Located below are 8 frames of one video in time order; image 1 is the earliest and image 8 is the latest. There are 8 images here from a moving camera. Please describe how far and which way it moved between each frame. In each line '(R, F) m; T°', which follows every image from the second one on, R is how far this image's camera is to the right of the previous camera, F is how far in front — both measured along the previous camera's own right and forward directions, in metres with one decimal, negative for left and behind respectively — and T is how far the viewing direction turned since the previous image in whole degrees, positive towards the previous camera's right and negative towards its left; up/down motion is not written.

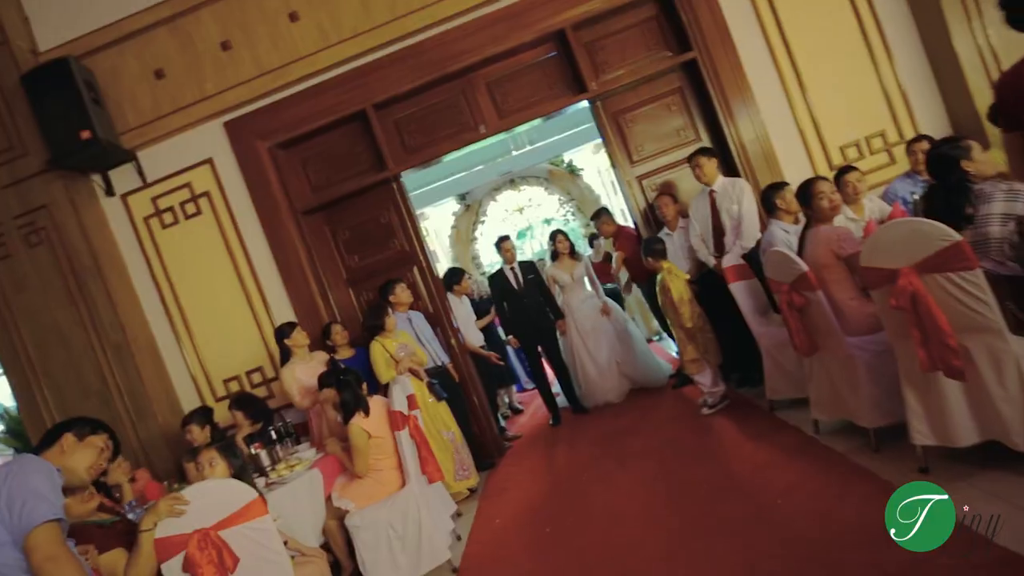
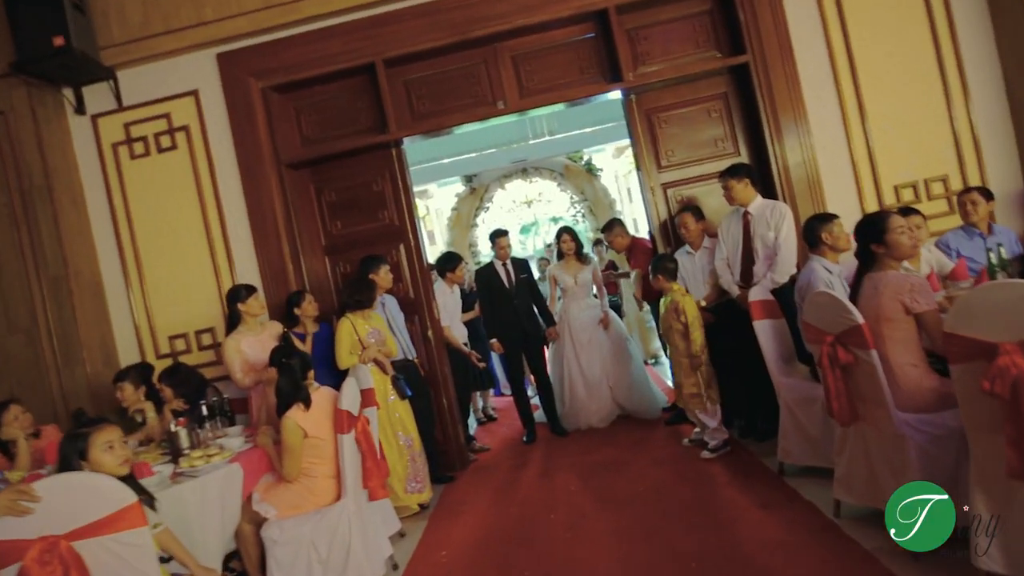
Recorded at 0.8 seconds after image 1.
(0.0, +0.5) m; 0°
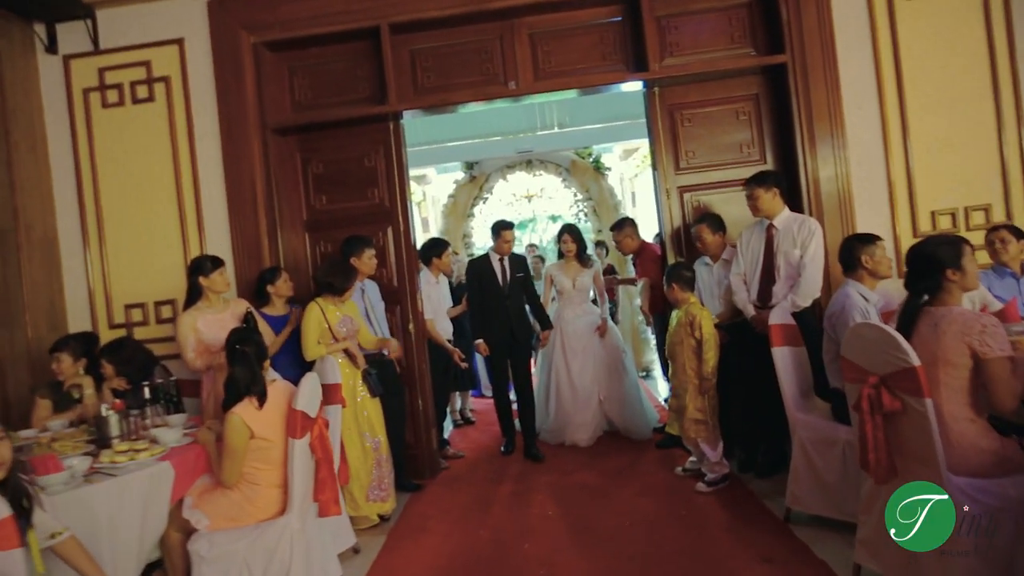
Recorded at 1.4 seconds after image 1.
(0.0, +0.4) m; +1°
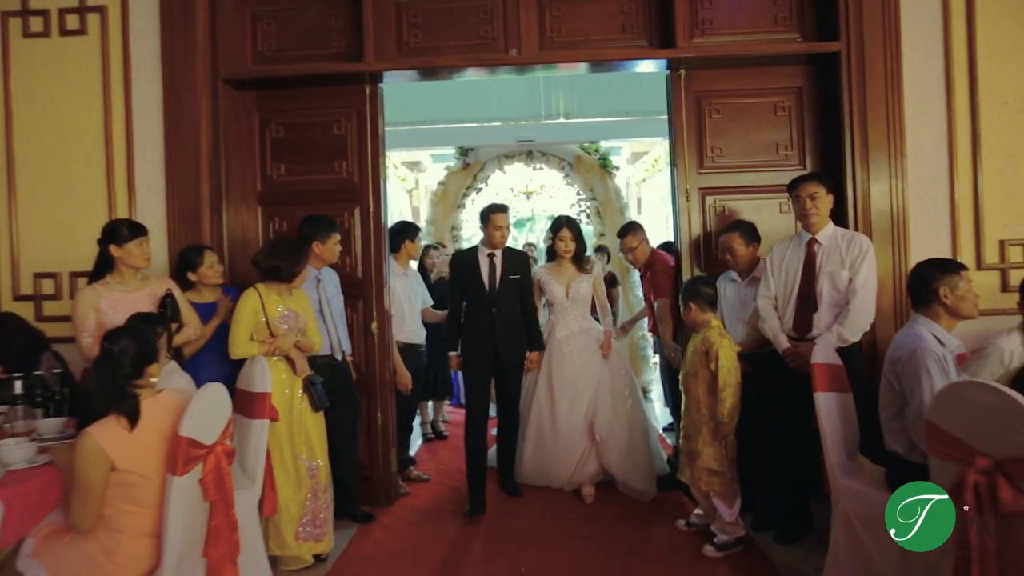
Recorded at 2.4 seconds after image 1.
(0.0, +0.6) m; +1°
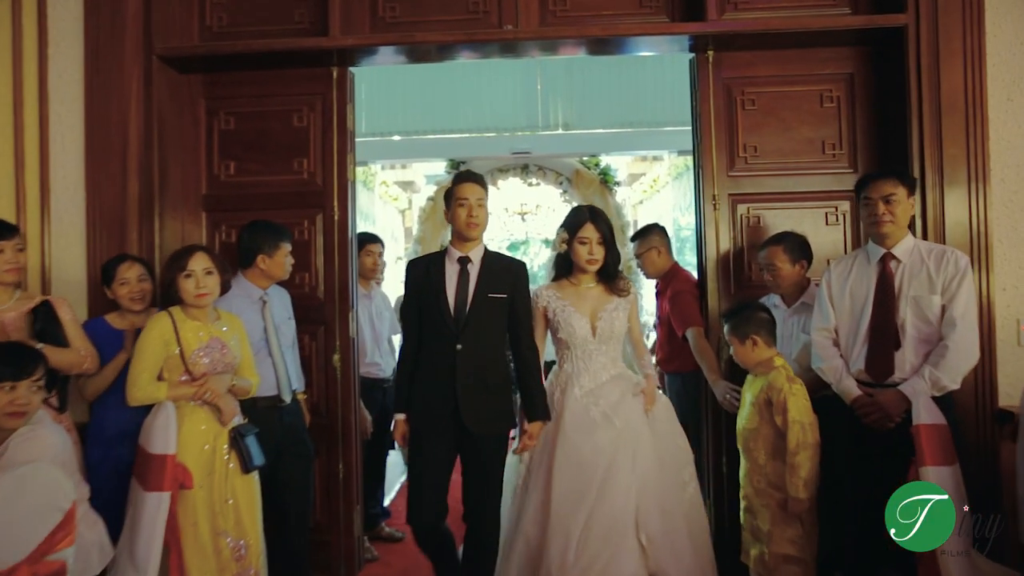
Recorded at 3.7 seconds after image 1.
(0.0, +0.6) m; 0°
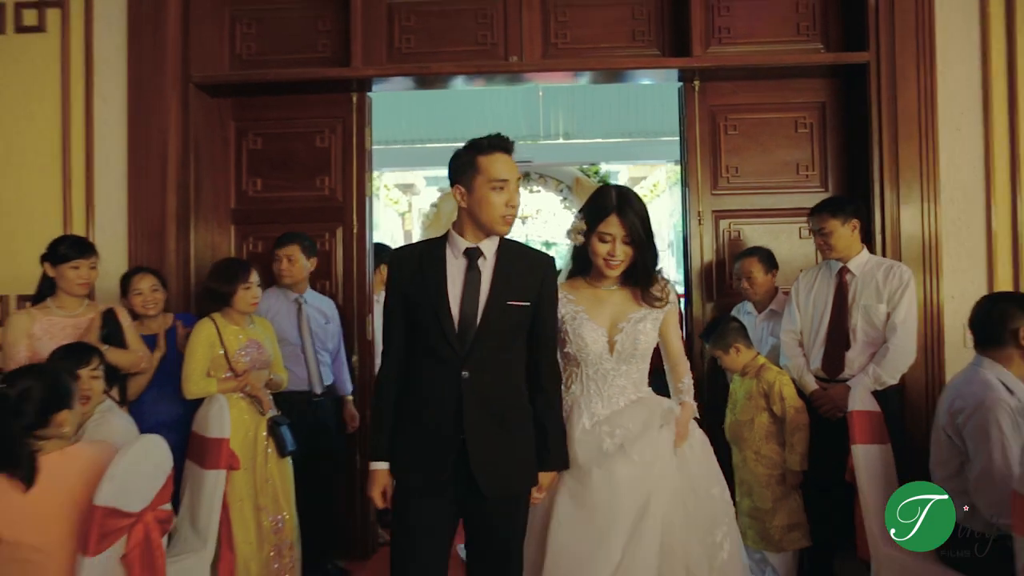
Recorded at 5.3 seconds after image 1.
(0.0, -0.3) m; +1°
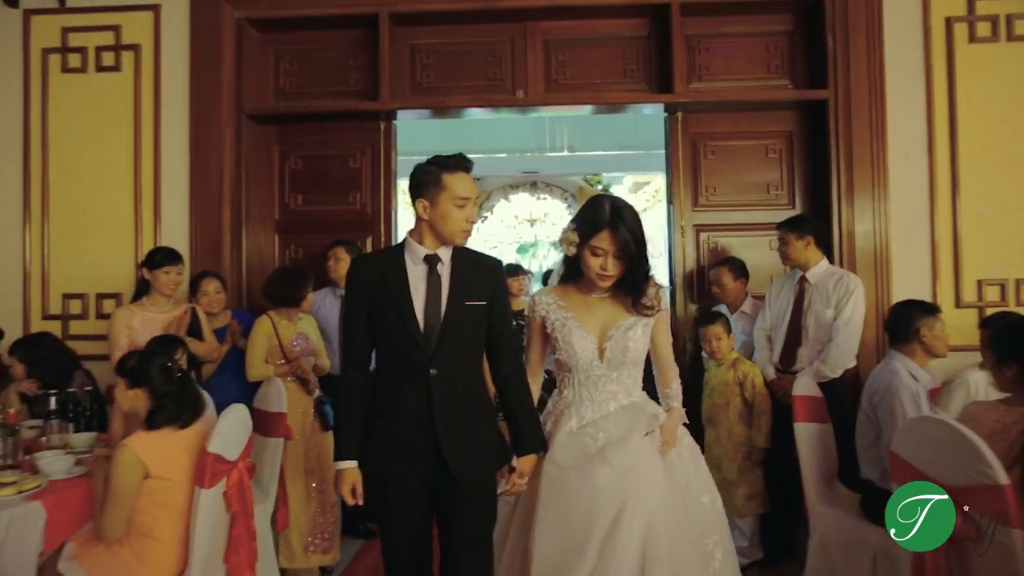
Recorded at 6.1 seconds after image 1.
(0.0, -0.5) m; -1°
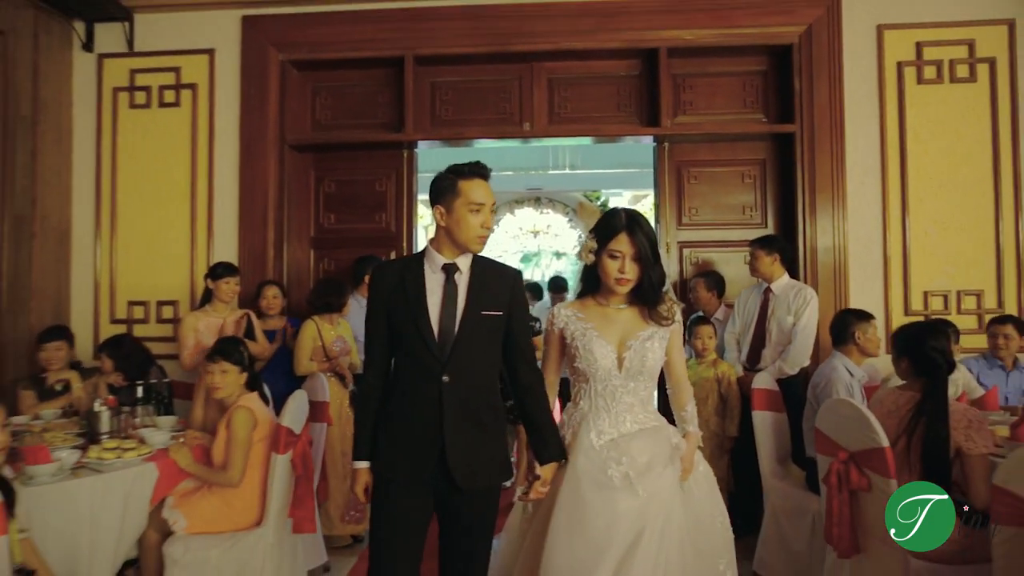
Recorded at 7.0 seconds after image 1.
(0.0, -0.5) m; -1°
